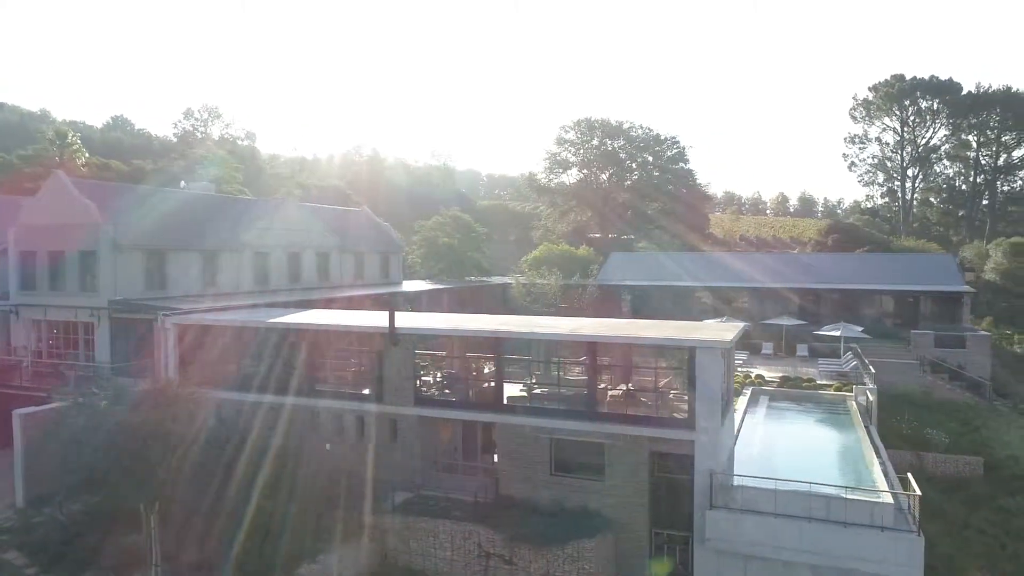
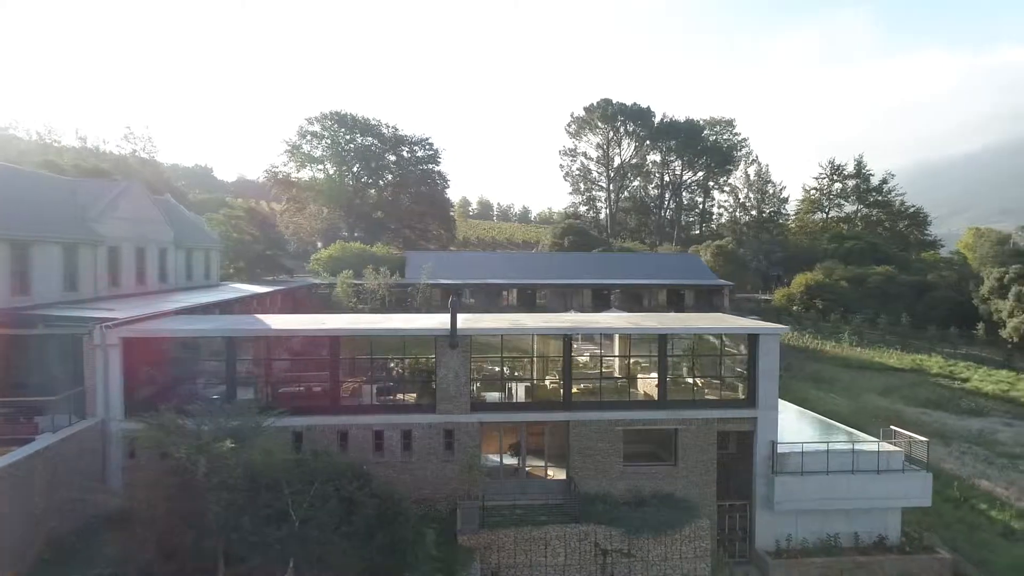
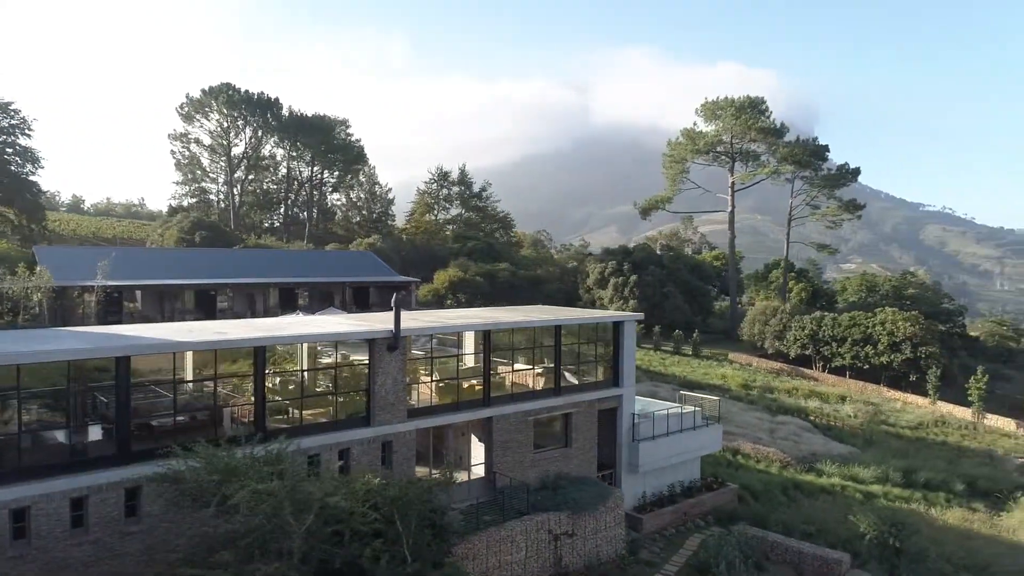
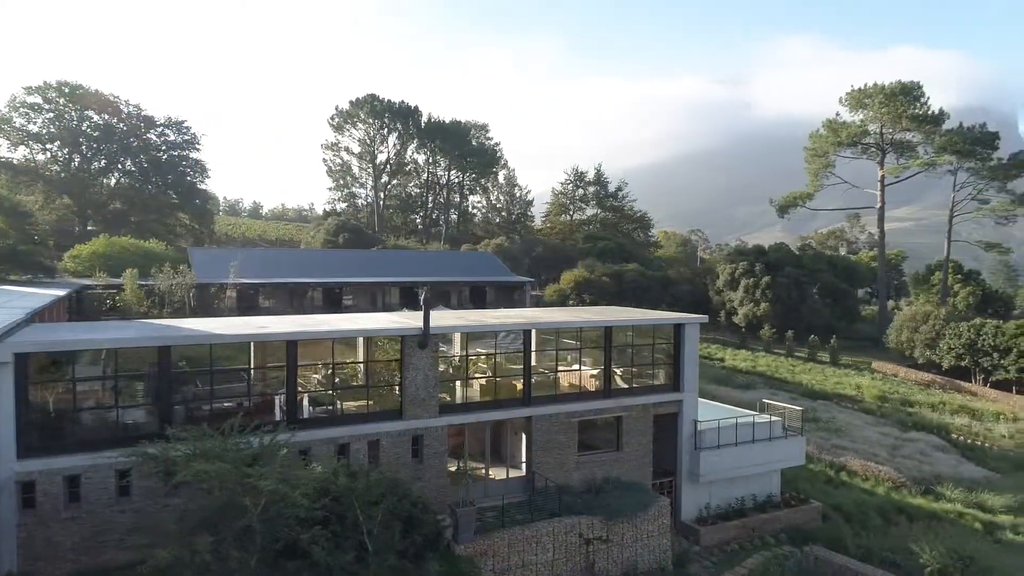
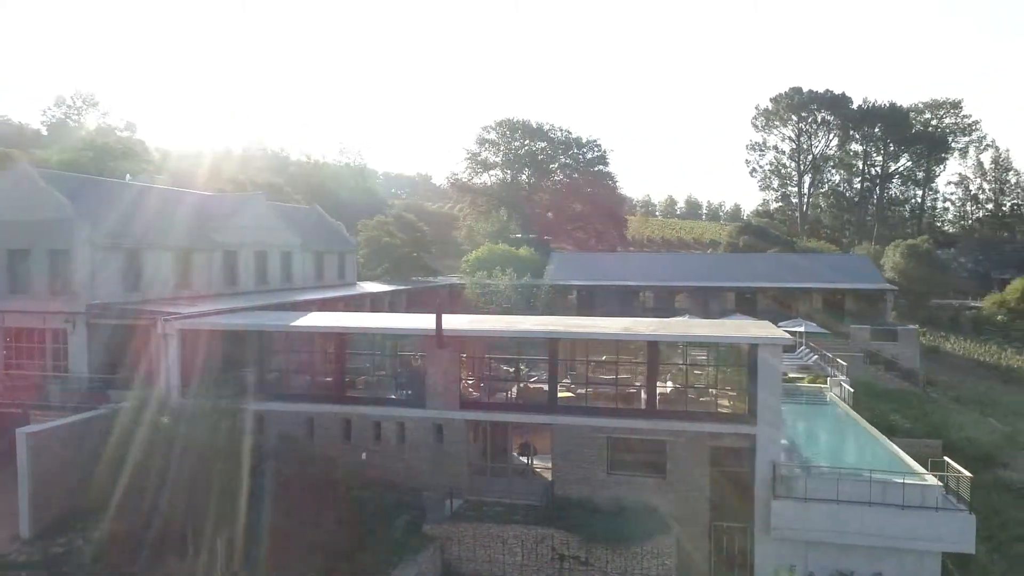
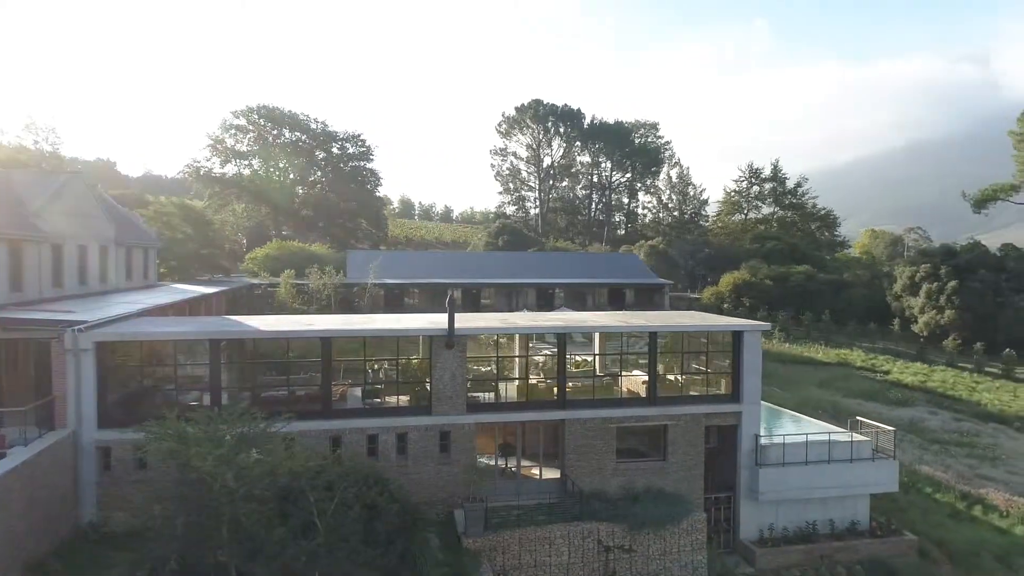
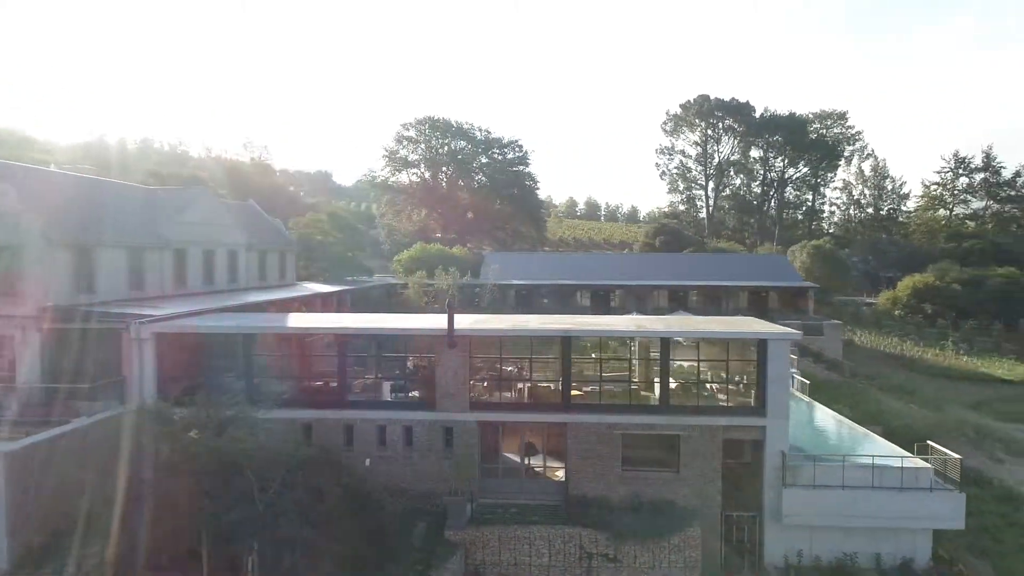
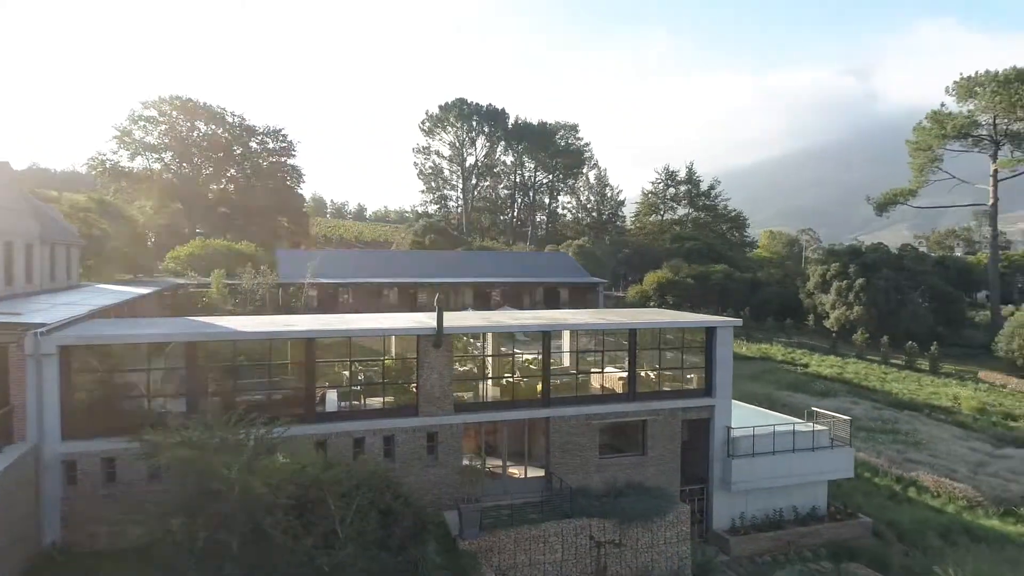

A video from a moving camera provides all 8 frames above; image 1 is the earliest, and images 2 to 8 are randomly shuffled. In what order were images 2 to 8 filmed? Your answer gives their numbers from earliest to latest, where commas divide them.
5, 7, 2, 6, 8, 4, 3
